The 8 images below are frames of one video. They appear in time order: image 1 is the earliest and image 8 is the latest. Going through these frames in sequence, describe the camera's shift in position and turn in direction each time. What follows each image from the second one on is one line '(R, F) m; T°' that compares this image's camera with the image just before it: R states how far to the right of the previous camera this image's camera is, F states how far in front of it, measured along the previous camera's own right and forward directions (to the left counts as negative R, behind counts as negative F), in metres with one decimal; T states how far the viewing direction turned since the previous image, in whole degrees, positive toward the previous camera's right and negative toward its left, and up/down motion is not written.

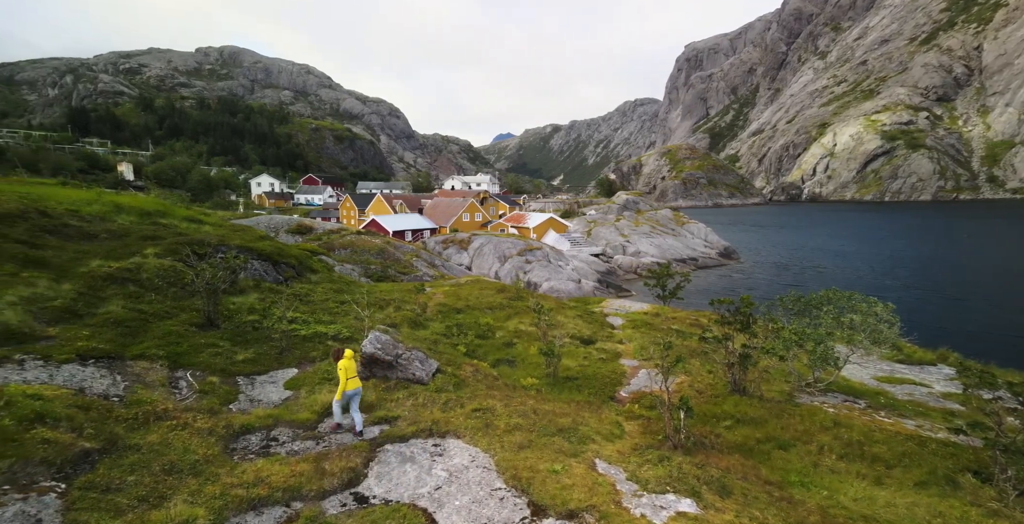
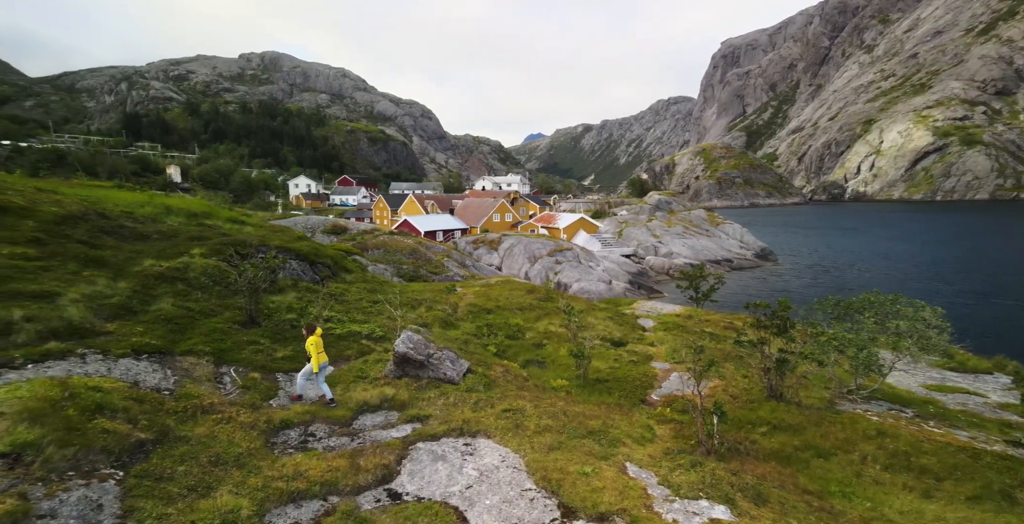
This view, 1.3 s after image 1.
(0.0, -0.1) m; -4°
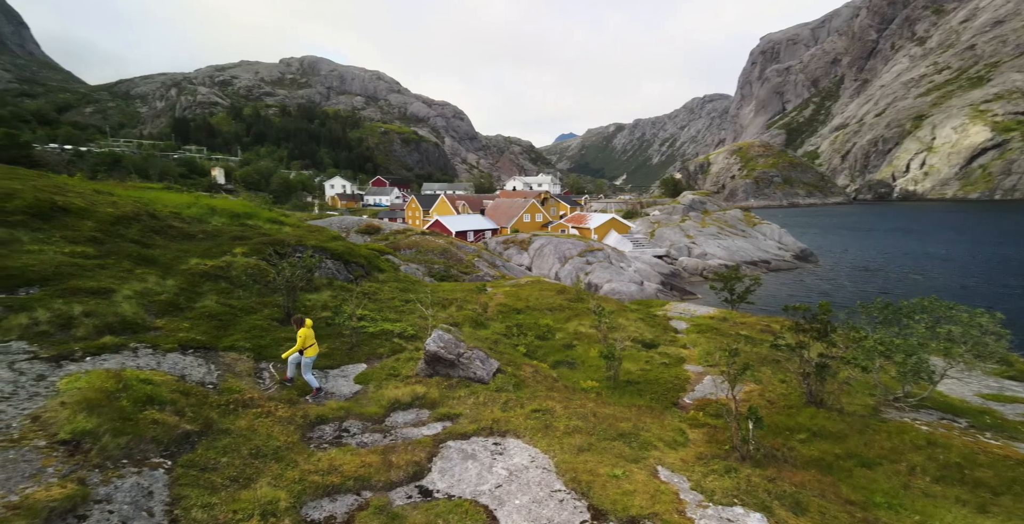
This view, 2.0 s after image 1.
(0.0, 0.0) m; -4°
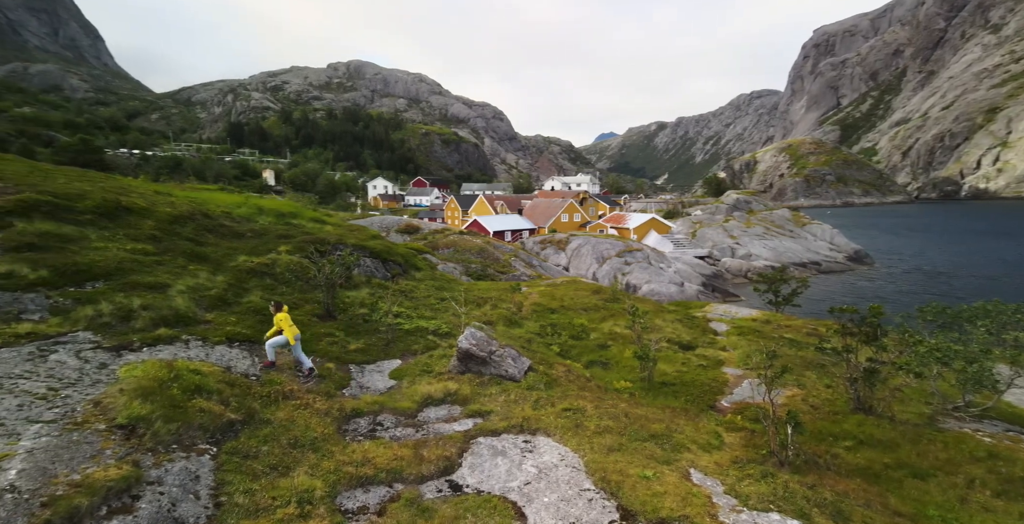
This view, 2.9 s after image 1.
(+0.1, 0.0) m; -4°
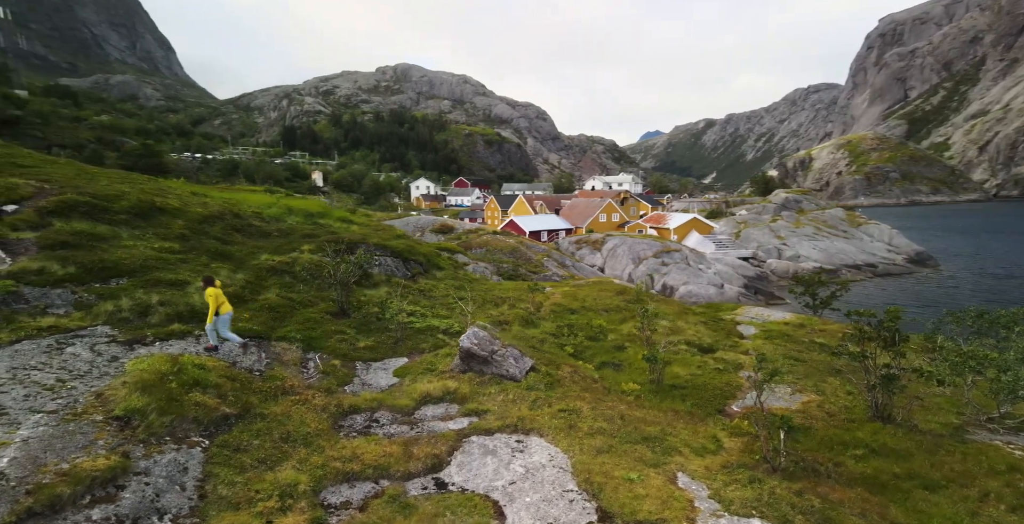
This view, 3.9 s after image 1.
(+0.7, +0.1) m; -2°
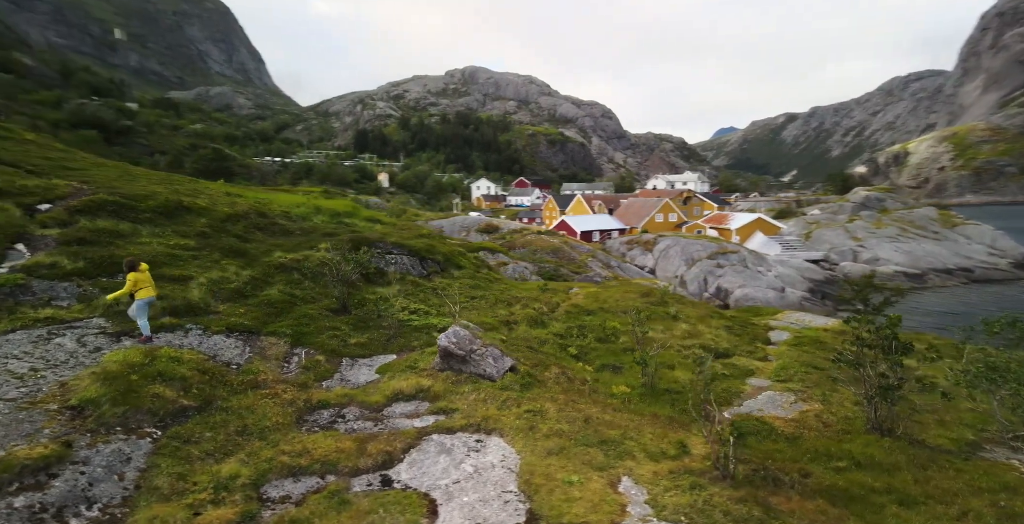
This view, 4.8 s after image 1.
(+1.3, +0.1) m; -2°
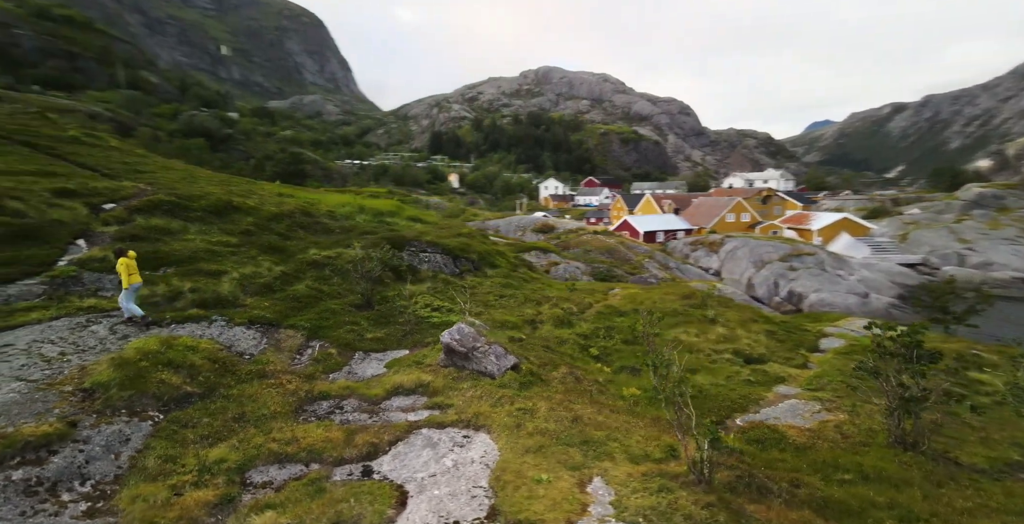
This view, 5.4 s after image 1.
(+1.1, -0.1) m; -4°
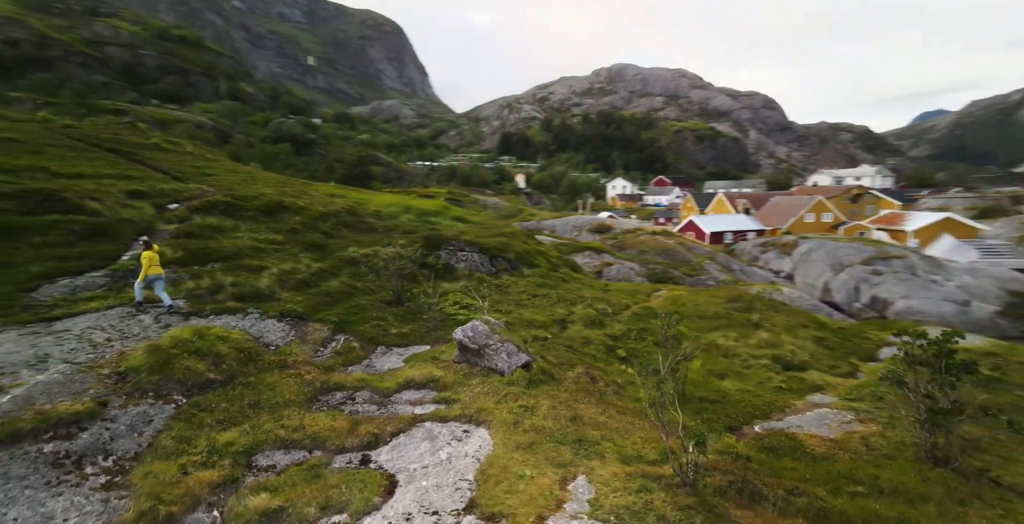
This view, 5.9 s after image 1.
(+0.9, -0.2) m; -4°
